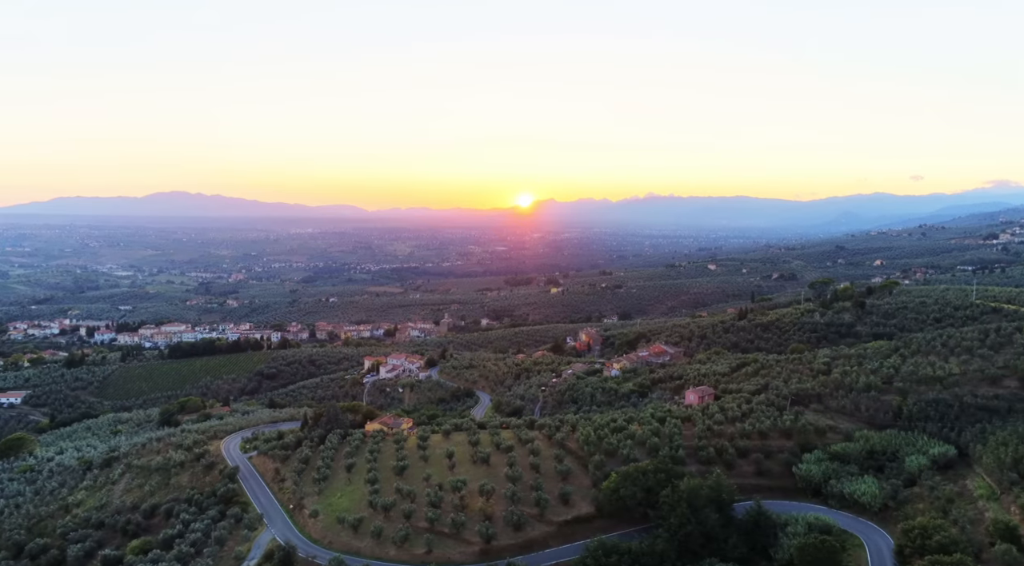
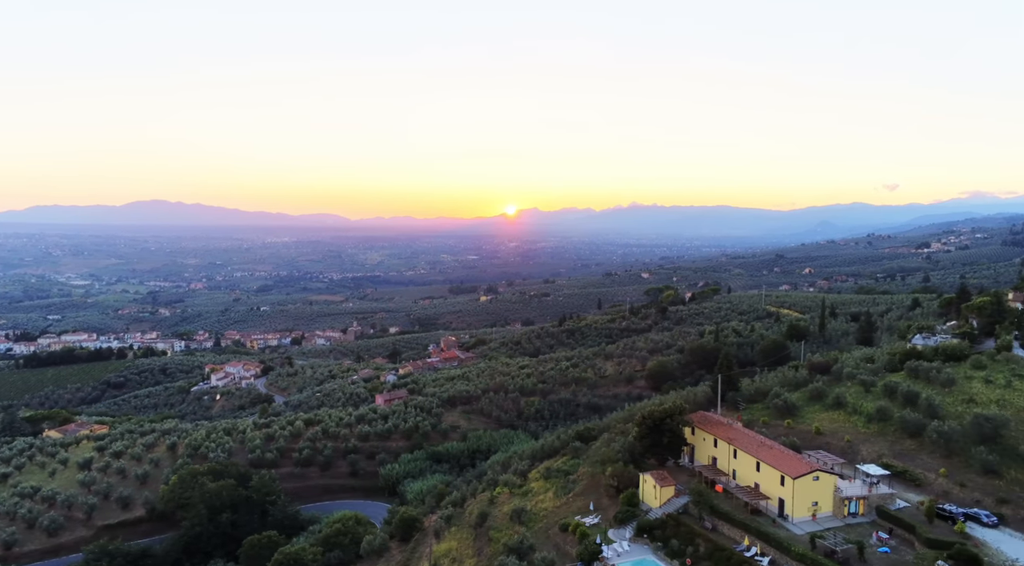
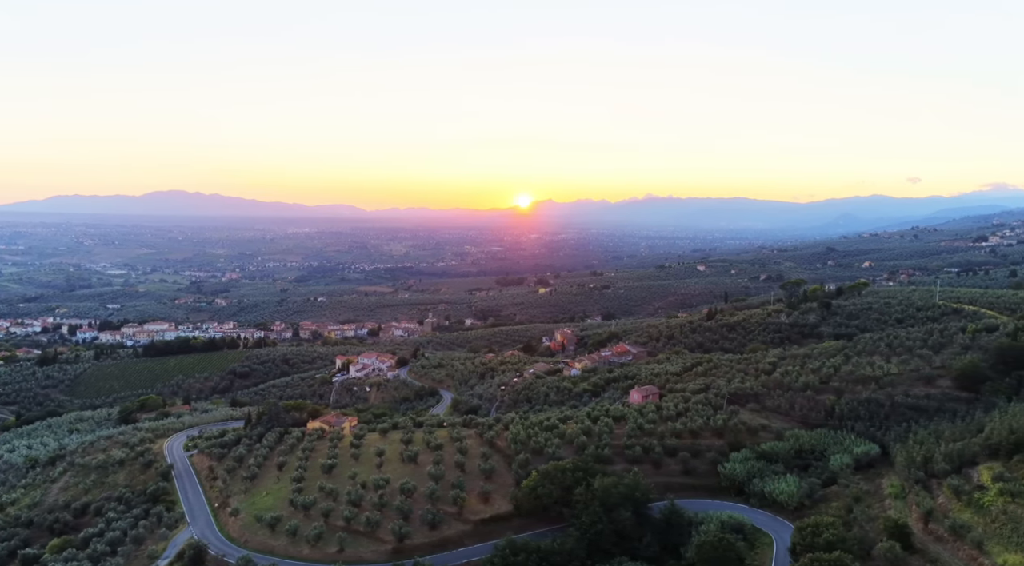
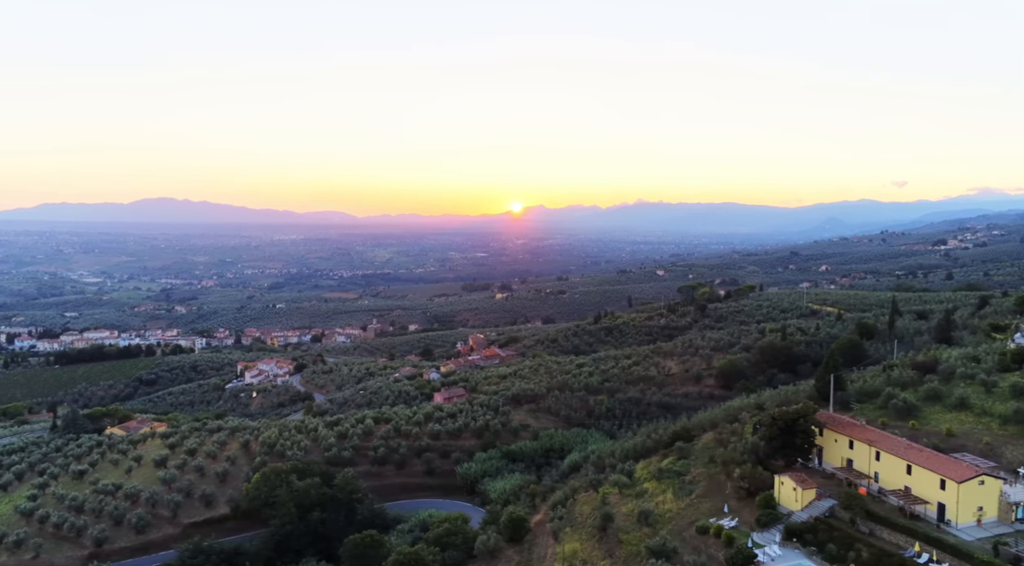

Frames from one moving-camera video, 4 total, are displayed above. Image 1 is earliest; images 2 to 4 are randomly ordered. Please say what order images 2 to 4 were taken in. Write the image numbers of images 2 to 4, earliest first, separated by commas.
3, 4, 2
